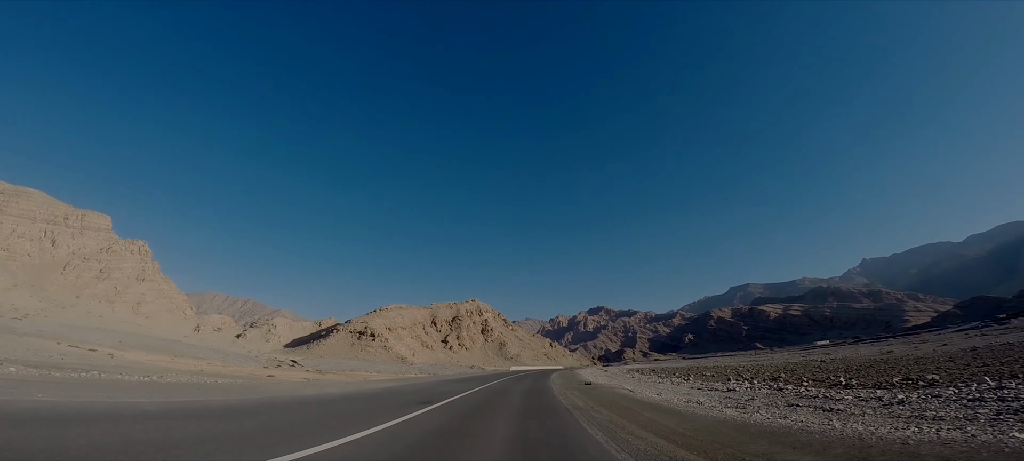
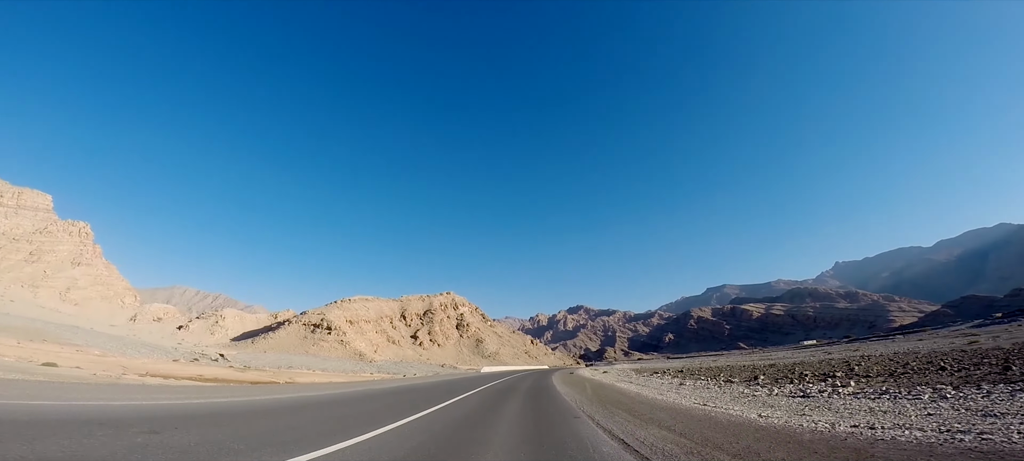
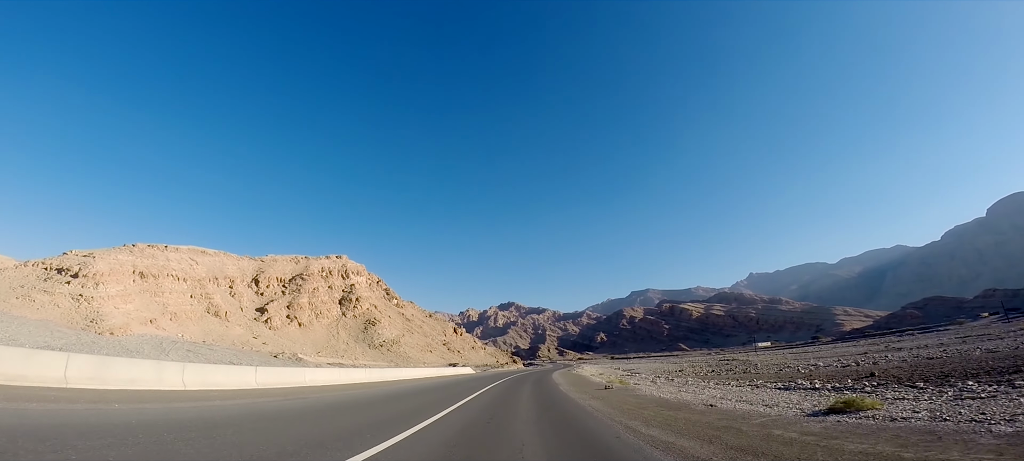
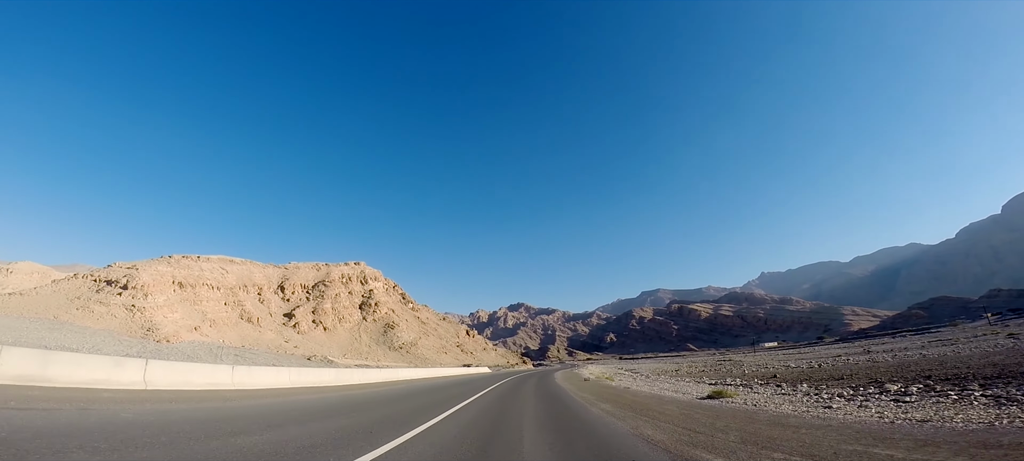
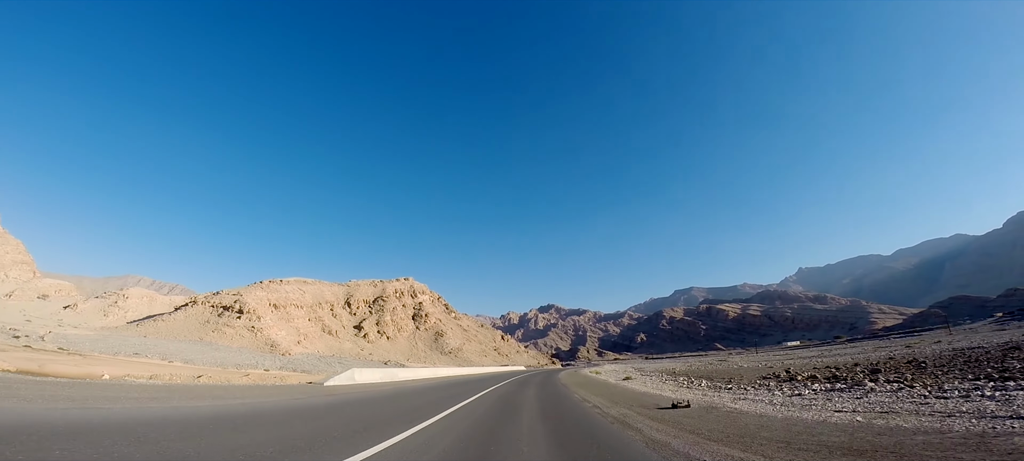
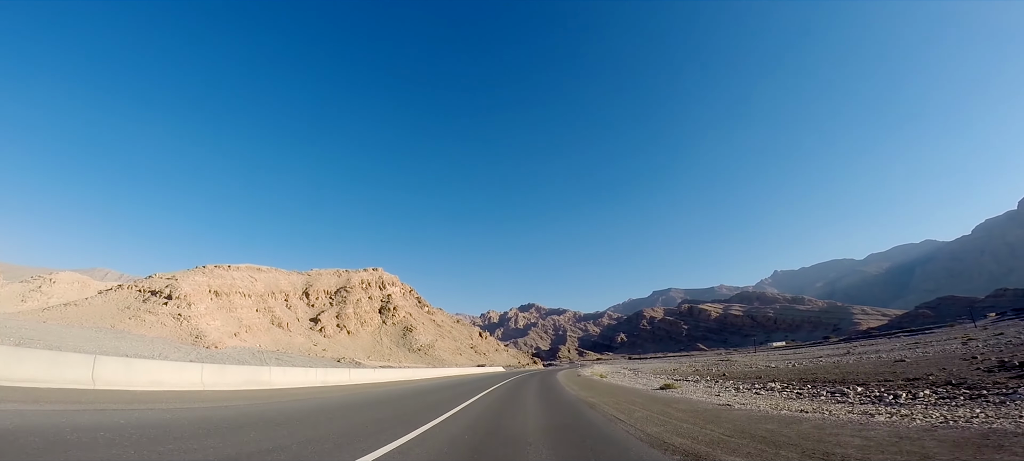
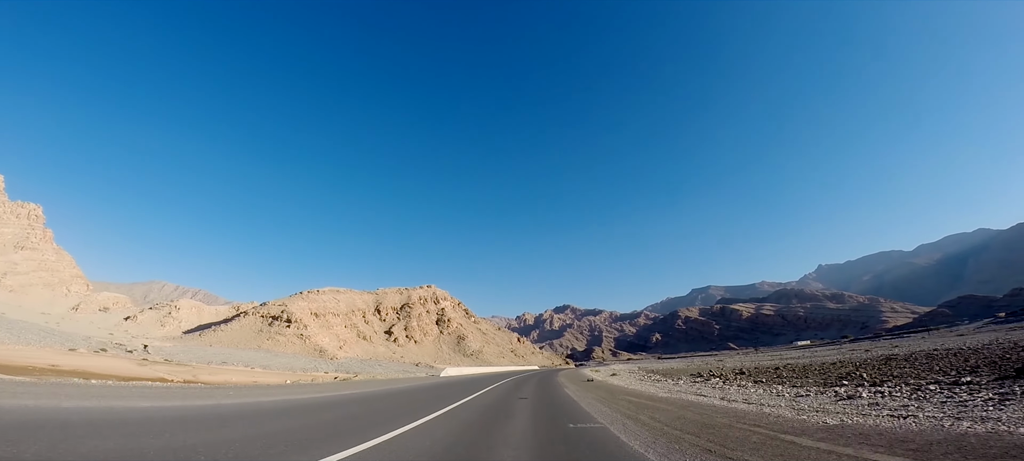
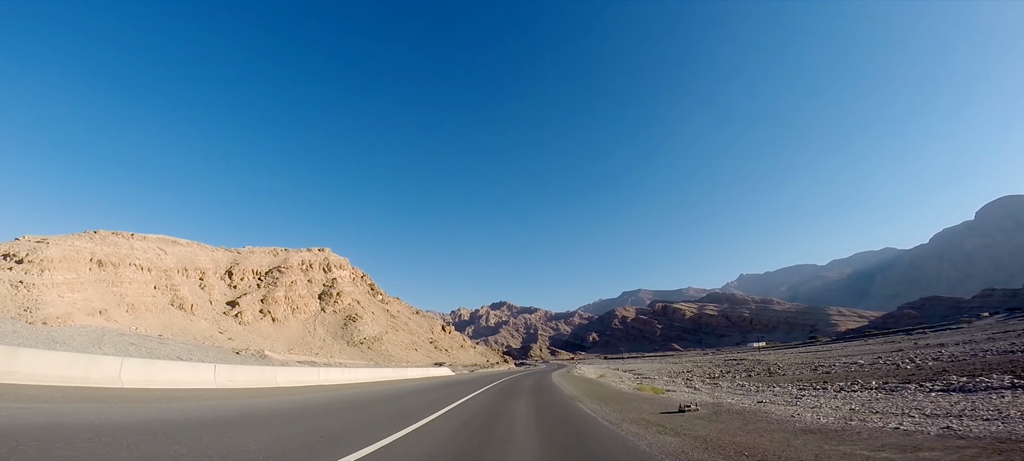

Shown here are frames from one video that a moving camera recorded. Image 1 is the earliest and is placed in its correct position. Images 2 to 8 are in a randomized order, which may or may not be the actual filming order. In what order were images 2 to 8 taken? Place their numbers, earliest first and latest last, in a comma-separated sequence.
2, 7, 5, 6, 4, 3, 8
